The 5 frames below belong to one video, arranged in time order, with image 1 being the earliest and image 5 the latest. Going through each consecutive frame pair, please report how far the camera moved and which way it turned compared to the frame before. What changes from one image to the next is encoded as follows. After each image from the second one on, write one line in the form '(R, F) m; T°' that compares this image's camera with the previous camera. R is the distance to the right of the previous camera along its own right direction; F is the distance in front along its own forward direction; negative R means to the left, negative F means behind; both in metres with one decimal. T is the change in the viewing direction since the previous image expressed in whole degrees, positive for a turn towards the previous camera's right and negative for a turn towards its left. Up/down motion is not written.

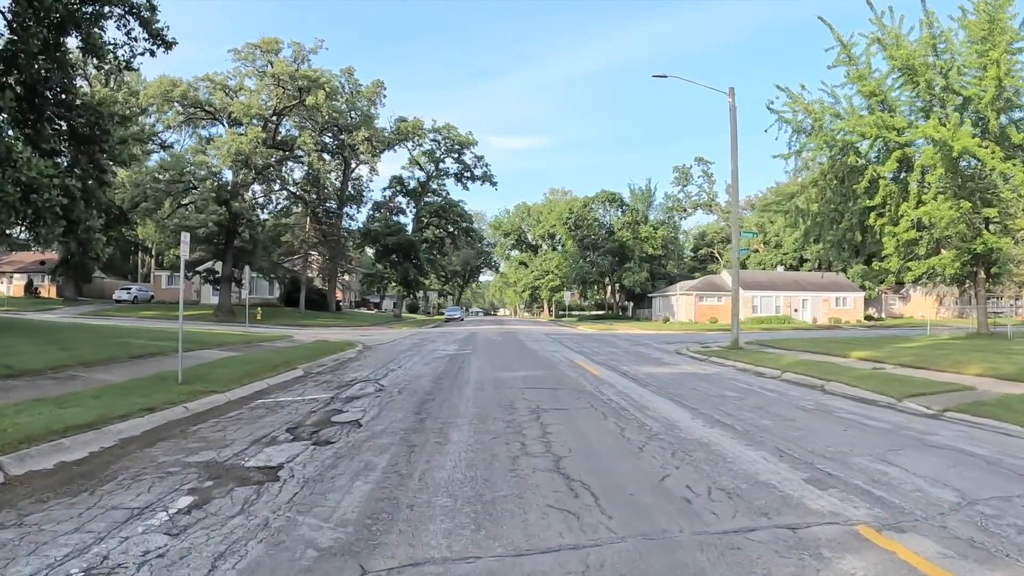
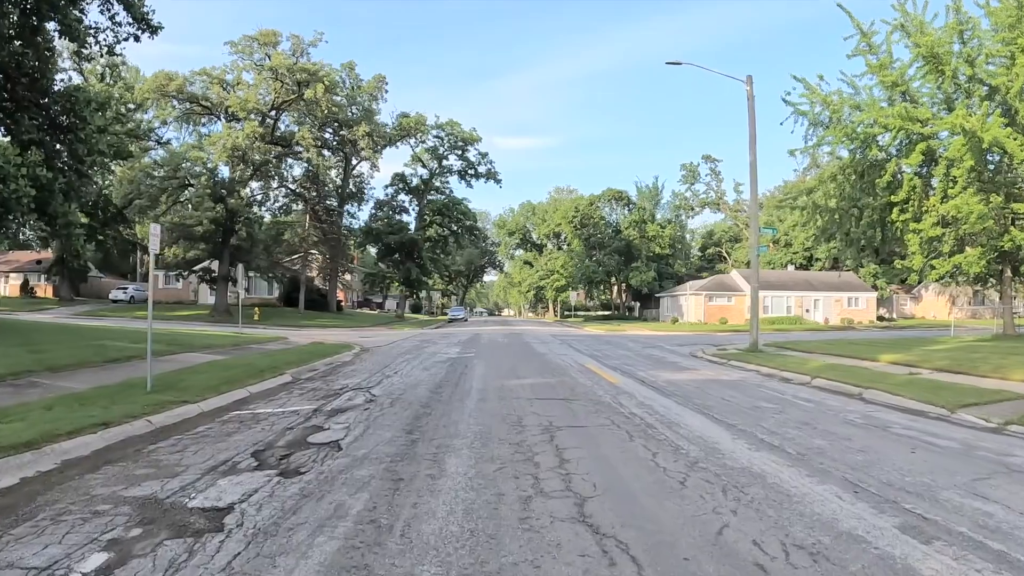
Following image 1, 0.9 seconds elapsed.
(0.0, +1.2) m; 0°
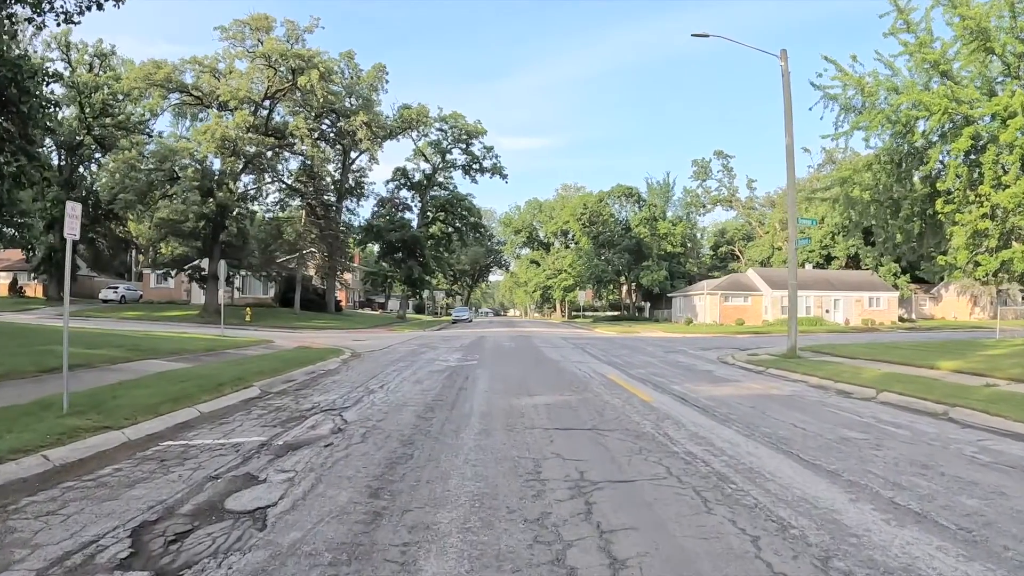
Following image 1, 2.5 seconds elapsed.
(-0.1, +2.2) m; 0°
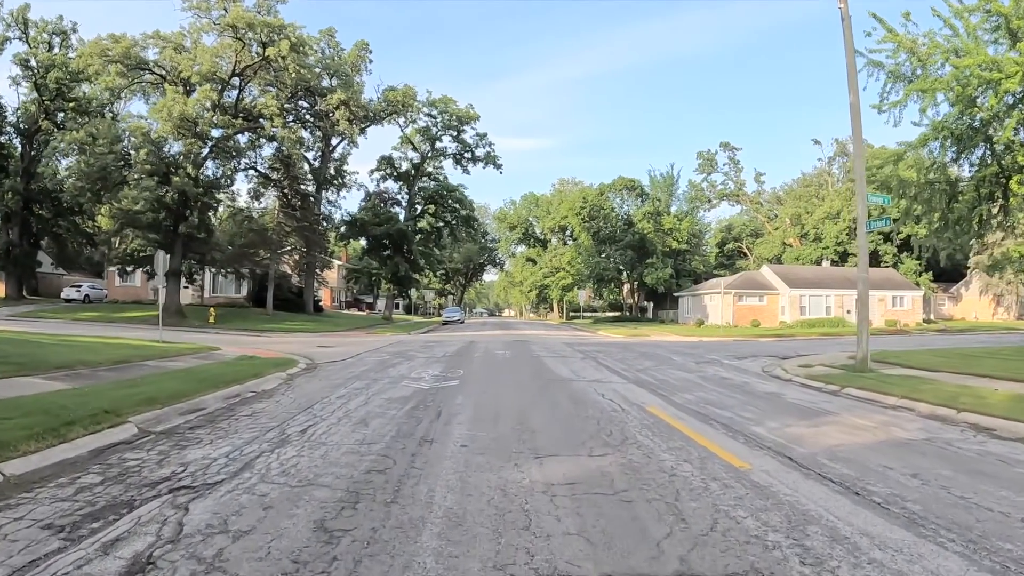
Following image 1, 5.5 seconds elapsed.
(0.0, +3.8) m; 0°
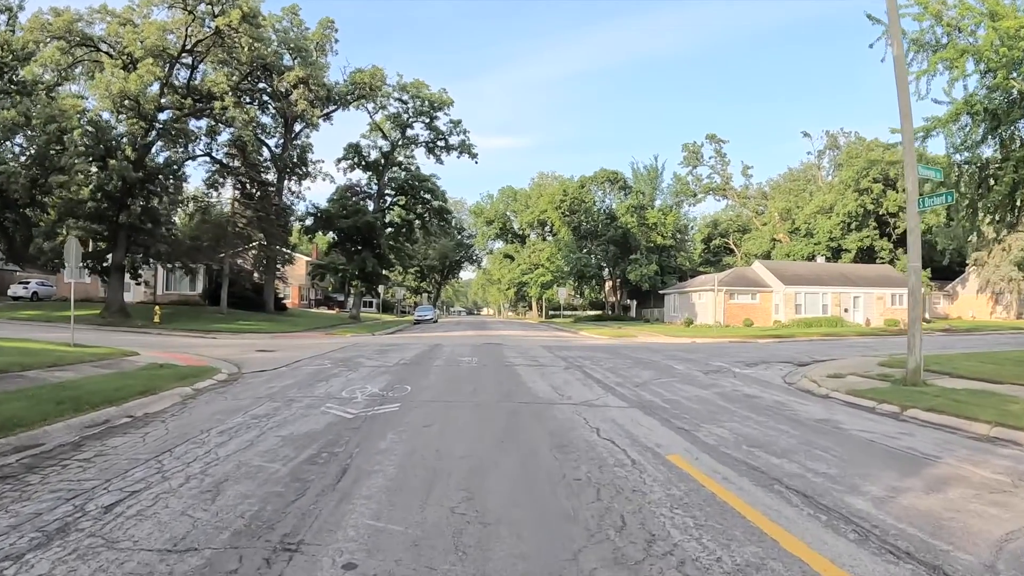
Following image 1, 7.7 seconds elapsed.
(+0.2, +2.7) m; +2°
